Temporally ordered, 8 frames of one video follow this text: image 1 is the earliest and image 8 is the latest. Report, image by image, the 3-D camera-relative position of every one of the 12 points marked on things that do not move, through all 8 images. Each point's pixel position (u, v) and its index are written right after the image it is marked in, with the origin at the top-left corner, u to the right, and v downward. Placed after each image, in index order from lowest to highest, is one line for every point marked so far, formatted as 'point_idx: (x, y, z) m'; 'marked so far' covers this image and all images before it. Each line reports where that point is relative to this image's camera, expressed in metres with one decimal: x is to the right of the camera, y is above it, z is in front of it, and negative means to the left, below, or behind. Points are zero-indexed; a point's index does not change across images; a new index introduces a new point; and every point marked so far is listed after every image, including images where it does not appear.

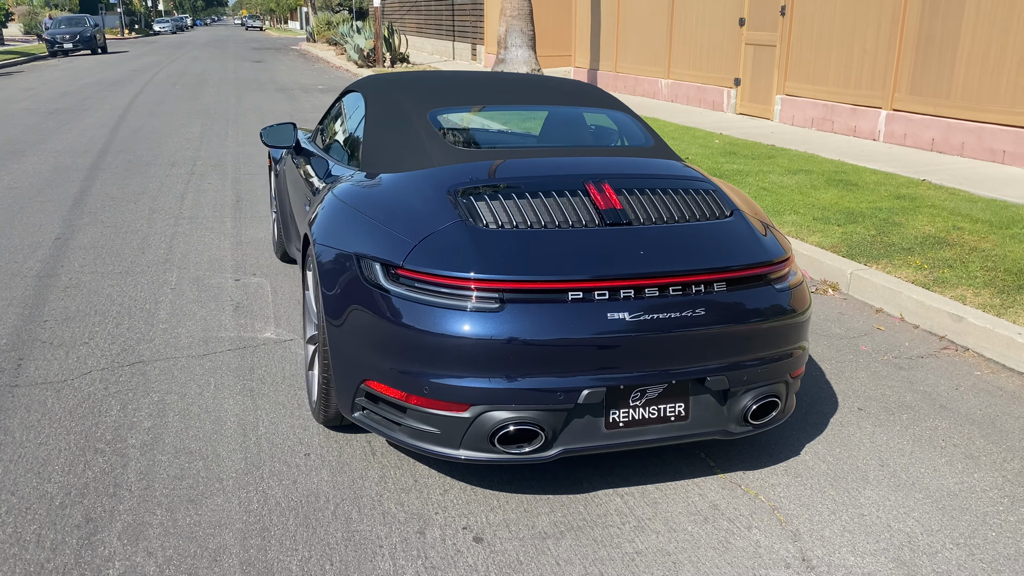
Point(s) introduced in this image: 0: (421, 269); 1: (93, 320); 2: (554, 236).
0: (-0.3, +0.1, +2.9) m
1: (-2.4, -0.2, +4.9) m
2: (+0.2, +0.2, +3.0) m
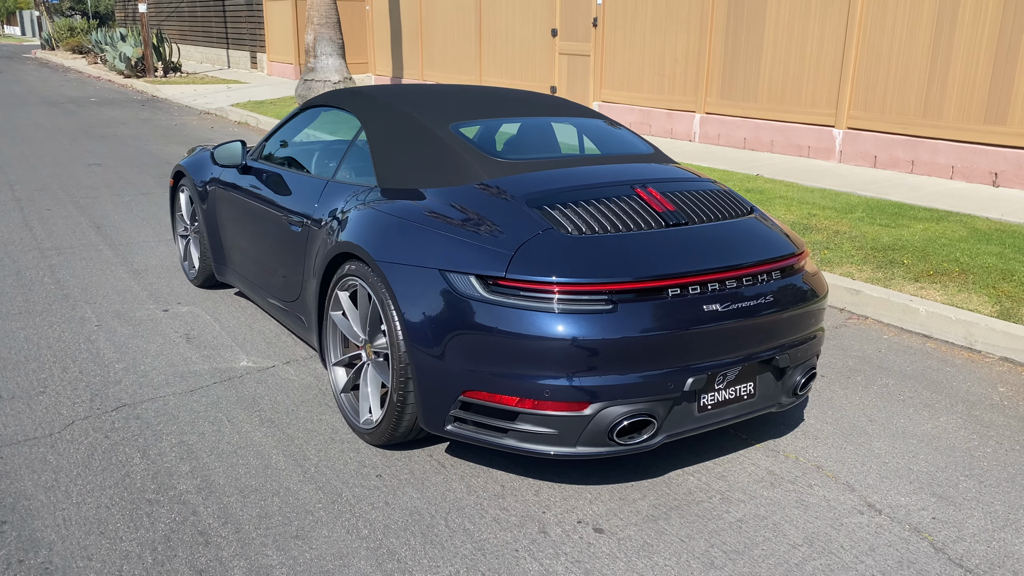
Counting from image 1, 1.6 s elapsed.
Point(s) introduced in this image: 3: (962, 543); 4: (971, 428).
0: (0.0, 0.0, +3.0) m
1: (-2.5, -0.4, +4.4) m
2: (+0.5, +0.2, +3.2) m
3: (+1.6, -0.9, +3.1) m
4: (+2.2, -0.7, +4.1) m
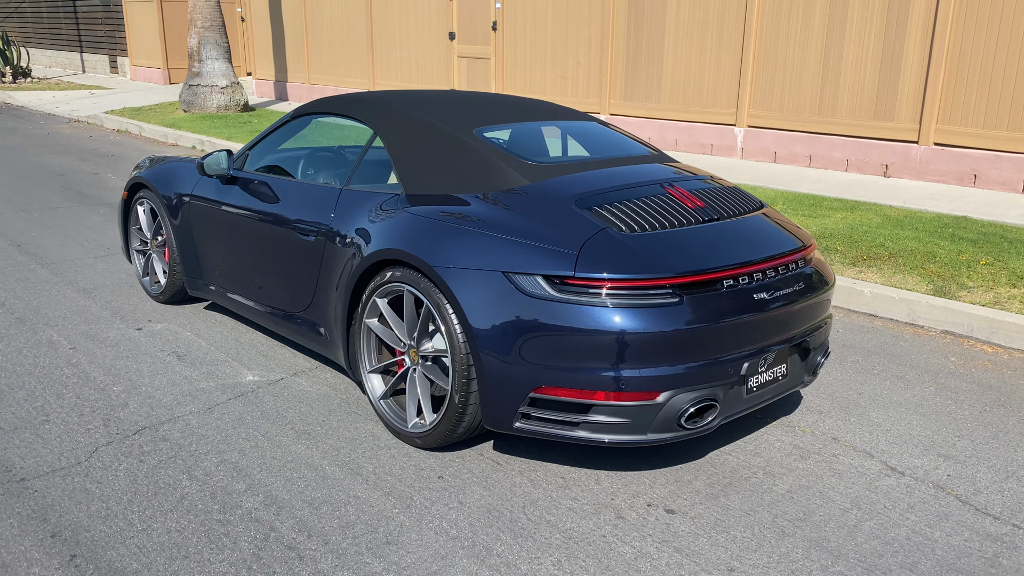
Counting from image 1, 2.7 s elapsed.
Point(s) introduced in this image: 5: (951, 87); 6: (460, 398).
0: (+0.3, 0.0, +3.1) m
1: (-2.4, -0.5, +4.1) m
2: (+0.7, +0.2, +3.4) m
3: (+1.9, -0.8, +3.4) m
4: (+2.3, -0.6, +4.5) m
5: (+4.9, +2.3, +9.4) m
6: (-0.2, -0.4, +3.4) m
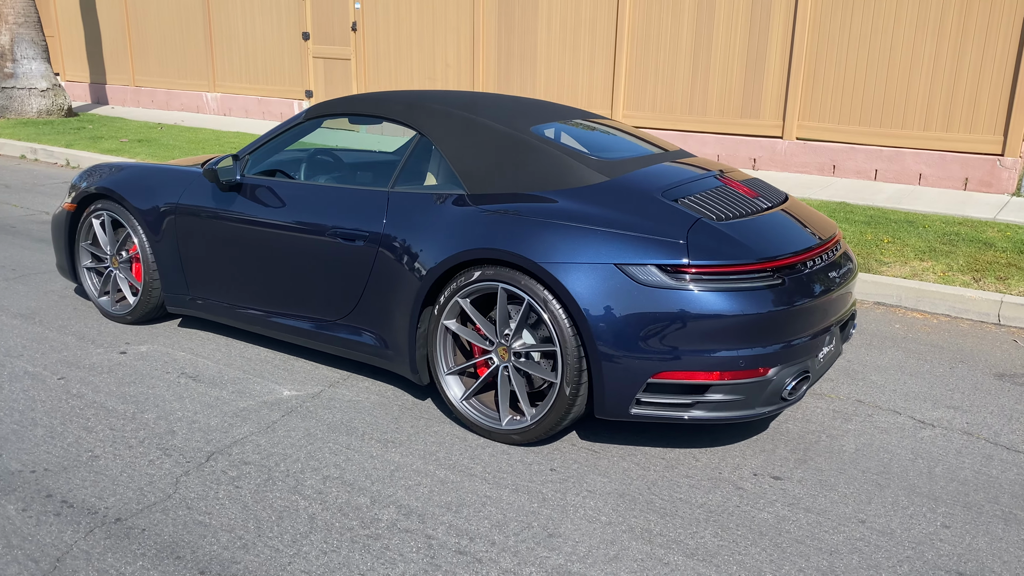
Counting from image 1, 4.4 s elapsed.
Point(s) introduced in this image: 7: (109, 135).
0: (+0.8, +0.1, +3.3) m
1: (-2.0, -0.6, +3.7) m
2: (+1.1, +0.3, +3.7) m
3: (+2.3, -0.7, +4.0) m
4: (+2.4, -0.4, +5.2) m
5: (+3.7, +2.6, +10.4) m
6: (+0.2, -0.4, +3.5) m
7: (-6.5, +2.5, +13.7) m
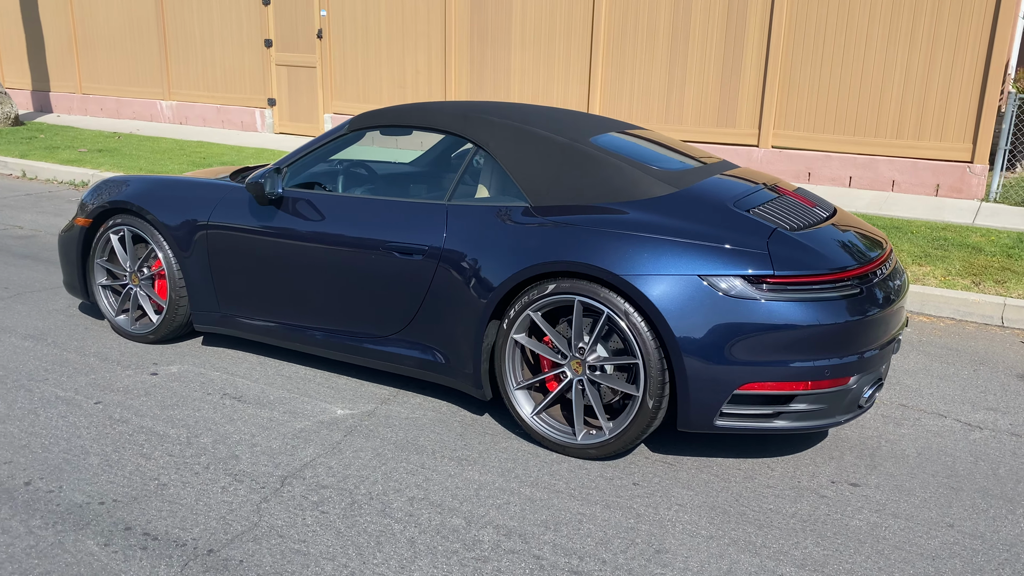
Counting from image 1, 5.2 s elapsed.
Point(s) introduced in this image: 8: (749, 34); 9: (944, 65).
0: (+1.1, +0.1, +3.4) m
1: (-1.7, -0.7, +3.5) m
2: (+1.4, +0.2, +3.8) m
3: (+2.6, -0.7, +4.1) m
4: (+2.6, -0.4, +5.3) m
5: (+3.4, +2.5, +10.7) m
6: (+0.6, -0.5, +3.4) m
7: (-6.9, +2.2, +13.2) m
8: (+3.0, +3.2, +10.7) m
9: (+4.9, +2.6, +9.7) m
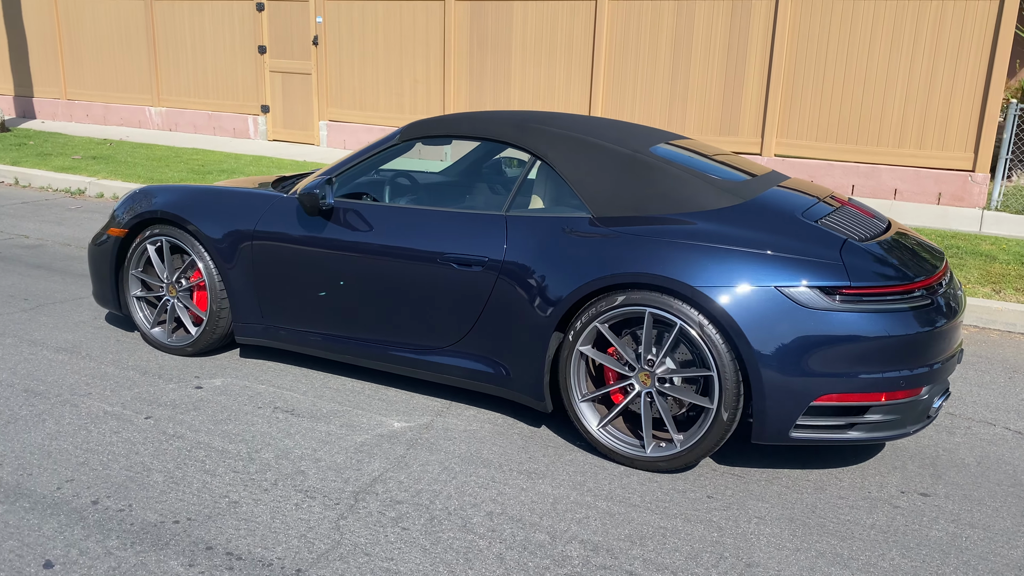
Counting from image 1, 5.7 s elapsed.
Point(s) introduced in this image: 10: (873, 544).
0: (+1.4, 0.0, +3.4) m
1: (-1.4, -0.8, +3.4) m
2: (+1.7, +0.2, +3.8) m
3: (+2.9, -0.8, +4.2) m
4: (+2.9, -0.5, +5.4) m
5: (+3.5, +2.4, +10.8) m
6: (+0.9, -0.5, +3.4) m
7: (-6.9, +2.1, +12.9) m
8: (+3.1, +3.1, +10.8) m
9: (+5.0, +2.5, +9.9) m
10: (+1.3, -0.9, +3.2) m
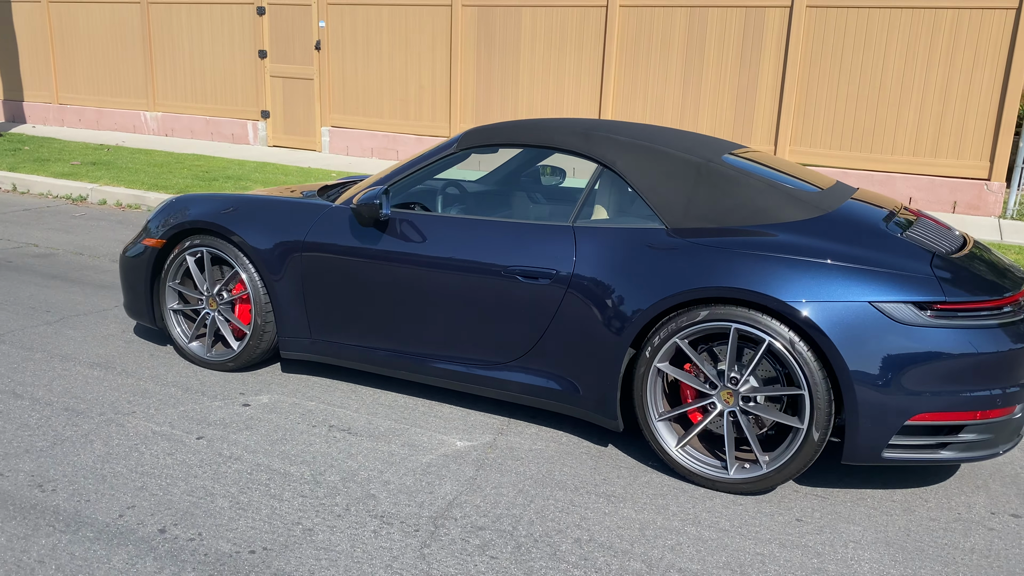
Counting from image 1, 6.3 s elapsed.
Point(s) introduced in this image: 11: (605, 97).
0: (+1.7, 0.0, +3.3) m
1: (-1.1, -0.8, +3.3) m
2: (+2.0, +0.1, +3.7) m
3: (+3.2, -0.8, +4.1) m
4: (+3.1, -0.6, +5.3) m
5: (+3.7, +2.3, +10.7) m
6: (+1.2, -0.6, +3.3) m
7: (-6.8, +2.0, +12.7) m
8: (+3.2, +3.0, +10.8) m
9: (+5.2, +2.4, +9.9) m
10: (+1.7, -1.0, +3.0) m
11: (+1.3, +2.6, +11.8) m
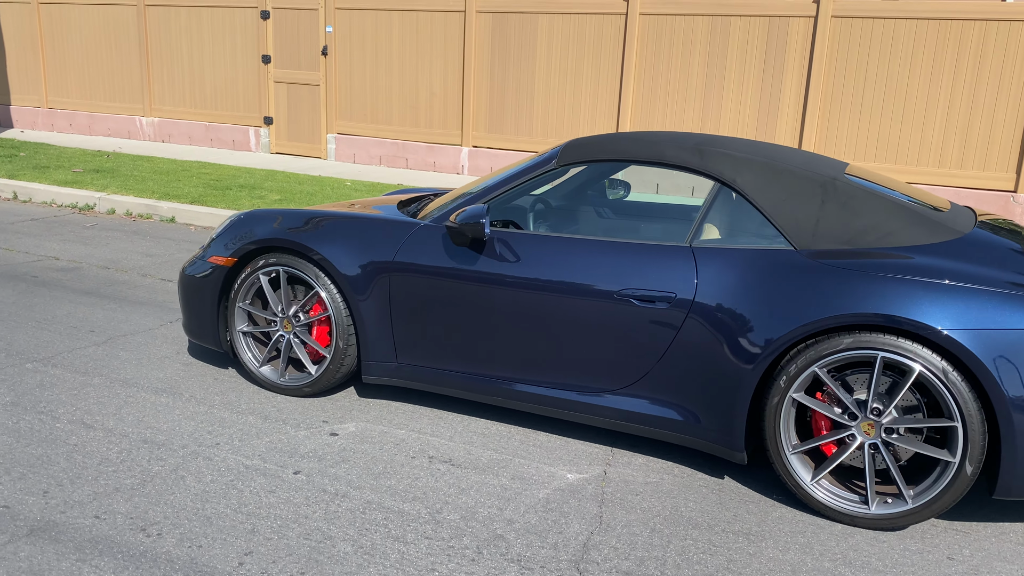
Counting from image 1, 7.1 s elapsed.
0: (+2.2, -0.1, +3.1) m
1: (-0.6, -0.9, +3.0) m
2: (+2.5, 0.0, +3.6) m
3: (+3.7, -0.9, +4.0) m
4: (+3.6, -0.7, +5.2) m
5: (+3.9, +2.2, +10.6) m
6: (+1.7, -0.7, +3.2) m
7: (-6.6, +1.8, +12.3) m
8: (+3.5, +2.8, +10.7) m
9: (+5.5, +2.2, +9.9) m
10: (+2.2, -1.1, +2.9) m
11: (+1.5, +2.5, +11.7) m
